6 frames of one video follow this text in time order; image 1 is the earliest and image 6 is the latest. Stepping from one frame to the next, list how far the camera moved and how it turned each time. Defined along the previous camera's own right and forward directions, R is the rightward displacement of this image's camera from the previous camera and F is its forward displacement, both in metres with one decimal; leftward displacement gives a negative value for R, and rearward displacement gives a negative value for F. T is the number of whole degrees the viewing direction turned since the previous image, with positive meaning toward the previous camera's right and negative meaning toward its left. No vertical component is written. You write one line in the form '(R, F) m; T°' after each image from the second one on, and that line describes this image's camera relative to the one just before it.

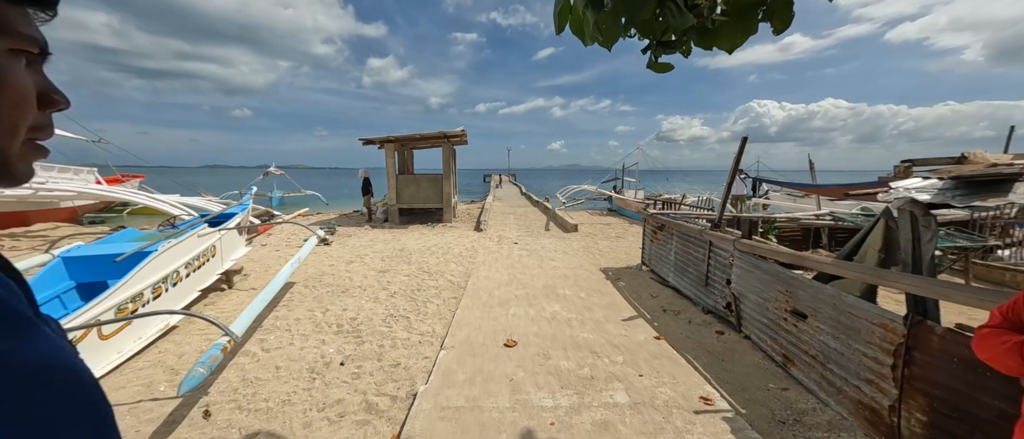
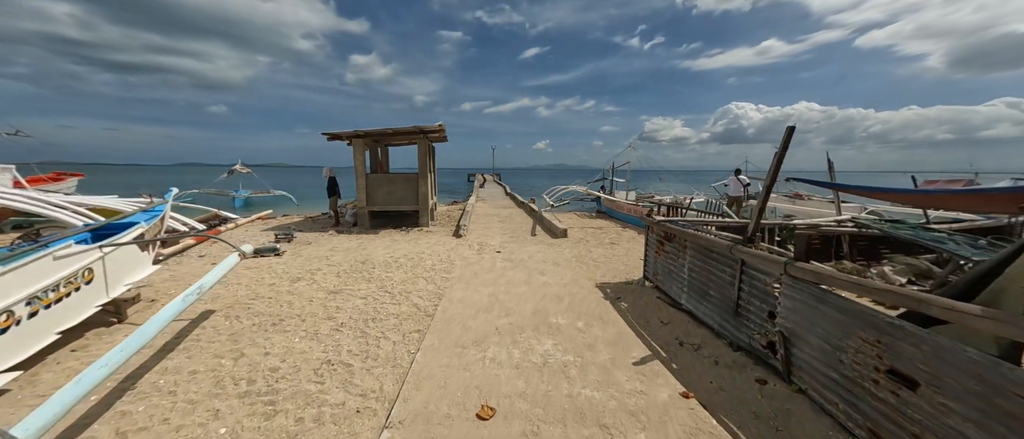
(+0.1, +1.1) m; +2°
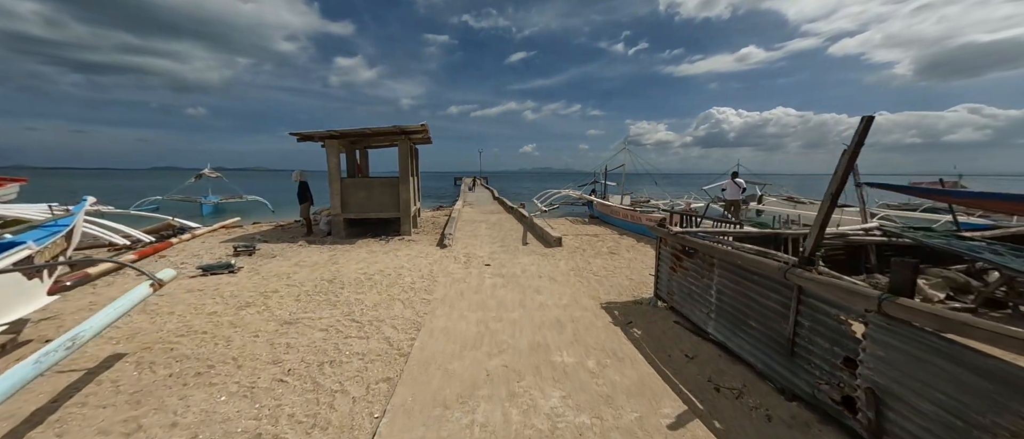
(-0.1, +0.8) m; +2°
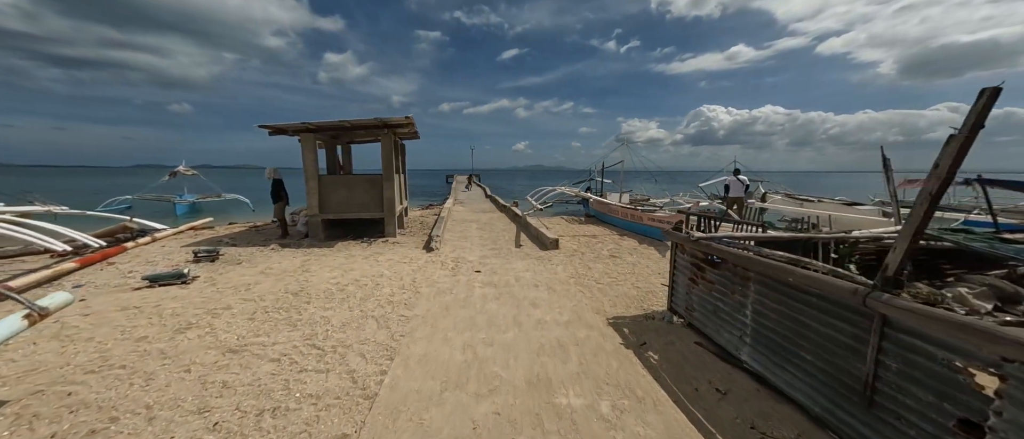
(0.0, +0.7) m; +1°
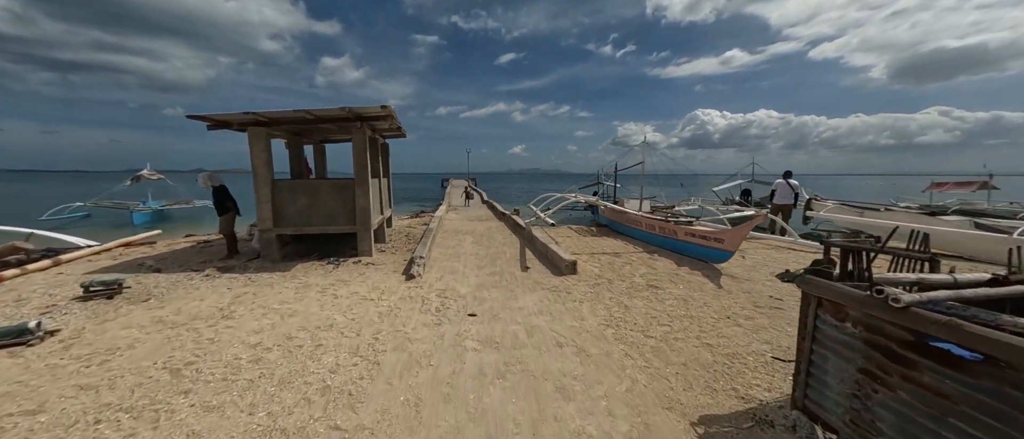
(-0.2, +1.9) m; +1°
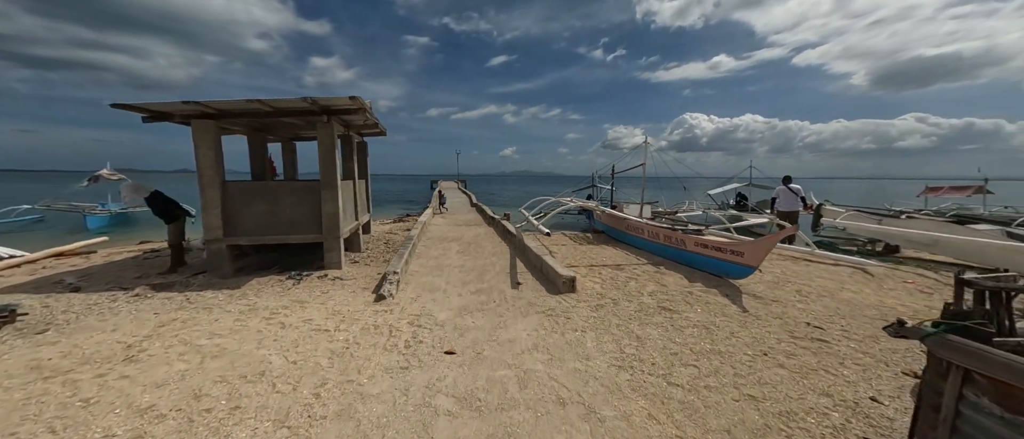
(0.0, +0.9) m; +1°
